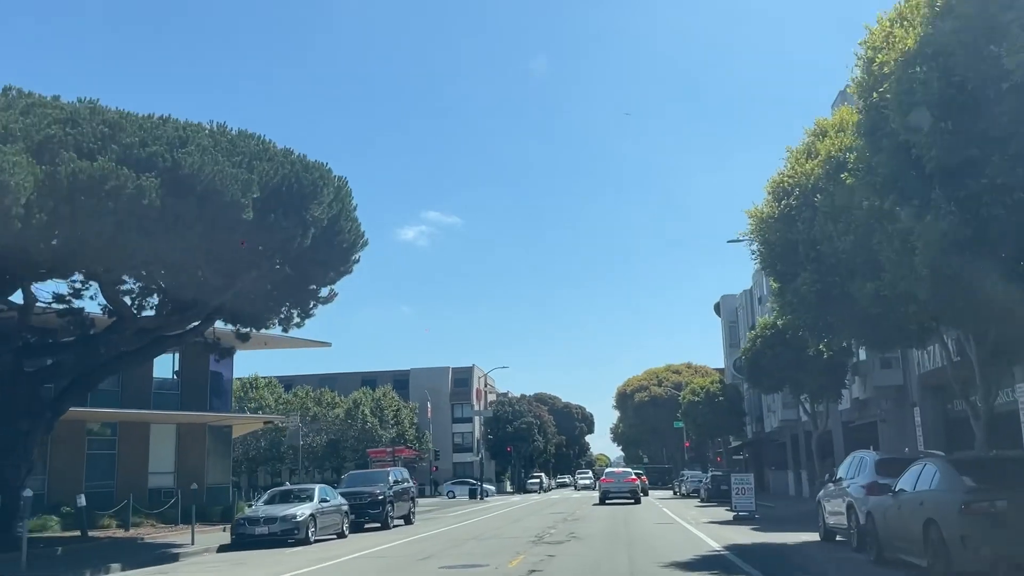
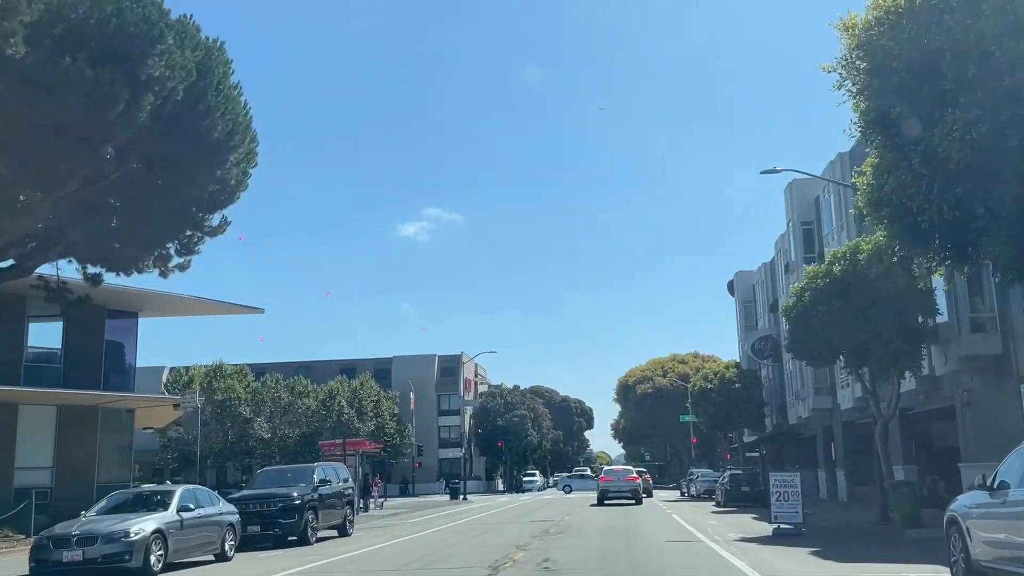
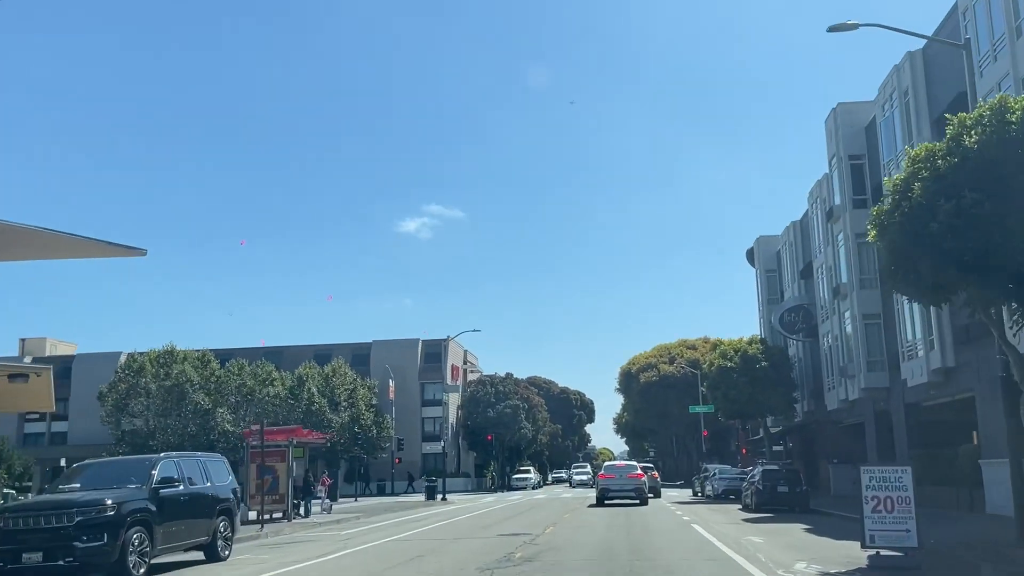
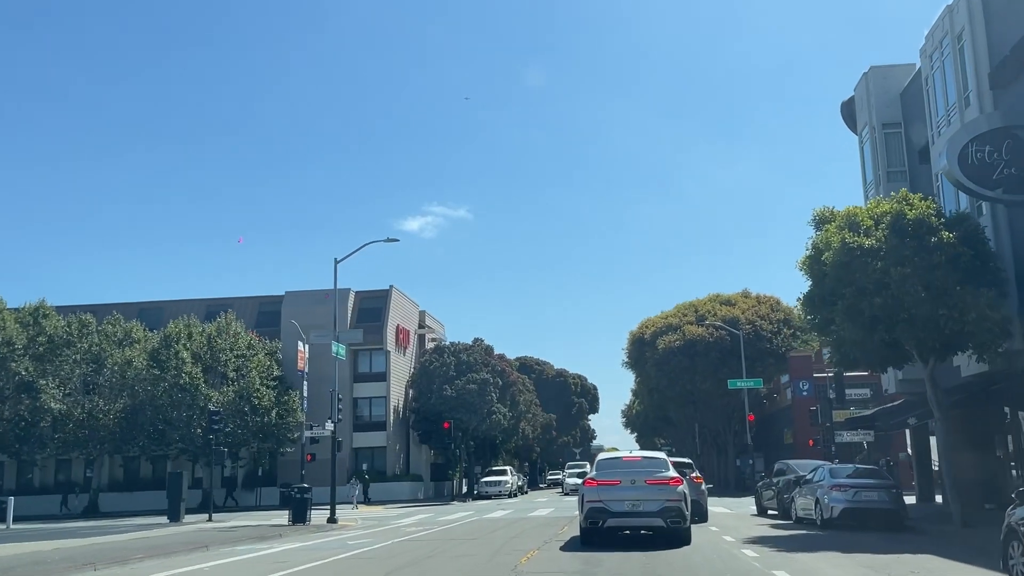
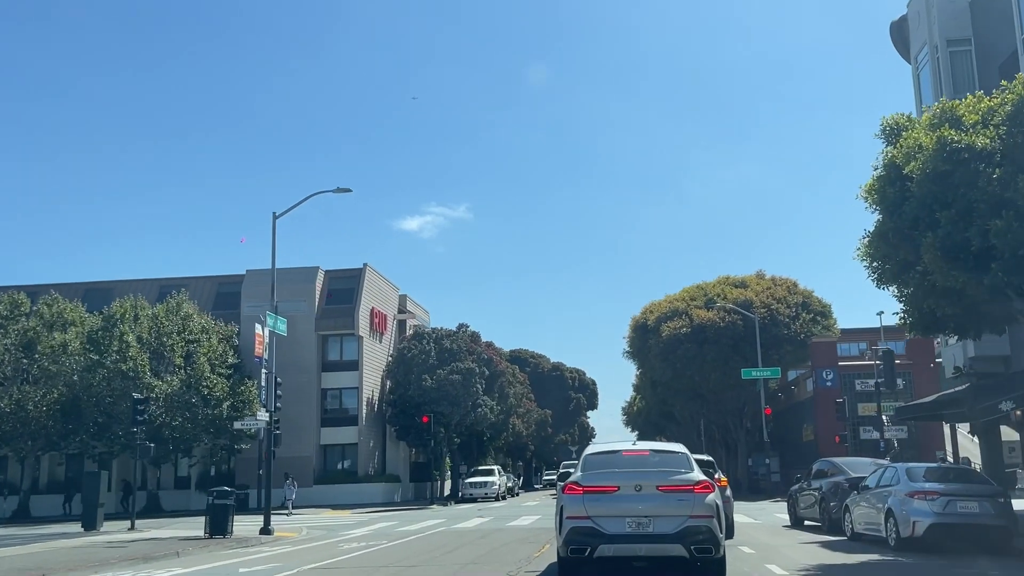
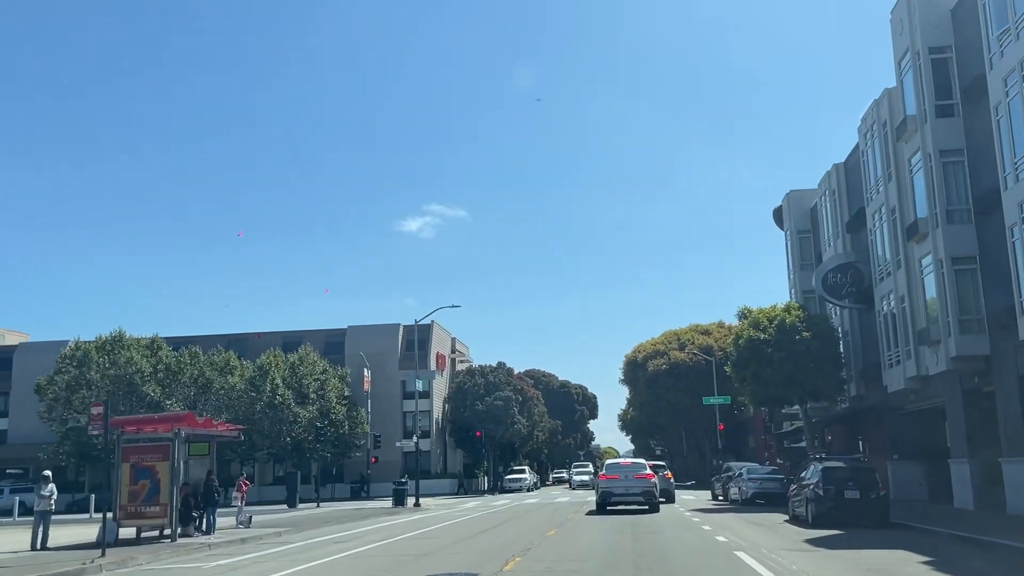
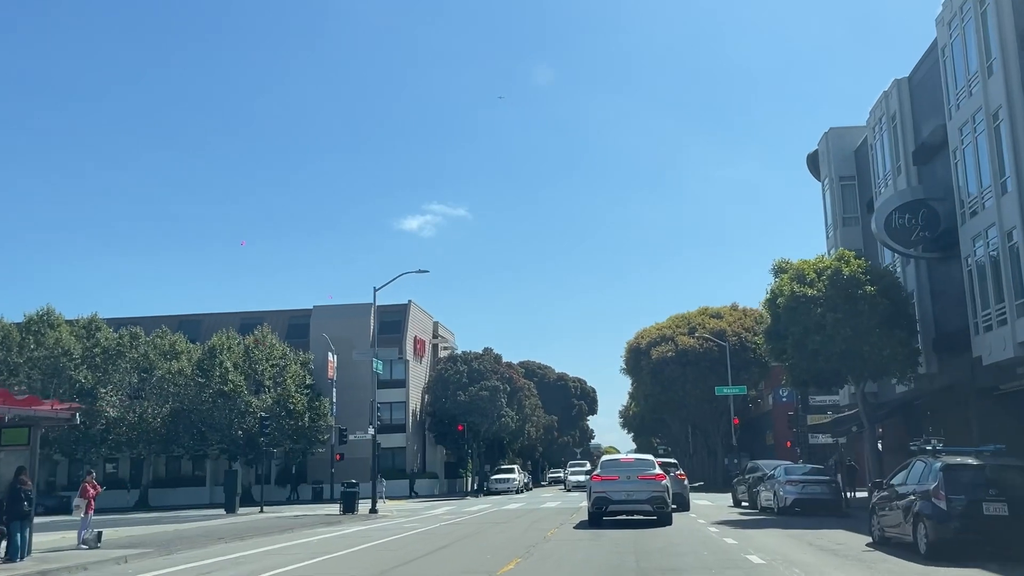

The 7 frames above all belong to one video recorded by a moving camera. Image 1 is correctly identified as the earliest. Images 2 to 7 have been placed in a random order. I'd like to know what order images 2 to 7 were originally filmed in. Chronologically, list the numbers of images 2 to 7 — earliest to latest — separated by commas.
2, 3, 6, 7, 4, 5
